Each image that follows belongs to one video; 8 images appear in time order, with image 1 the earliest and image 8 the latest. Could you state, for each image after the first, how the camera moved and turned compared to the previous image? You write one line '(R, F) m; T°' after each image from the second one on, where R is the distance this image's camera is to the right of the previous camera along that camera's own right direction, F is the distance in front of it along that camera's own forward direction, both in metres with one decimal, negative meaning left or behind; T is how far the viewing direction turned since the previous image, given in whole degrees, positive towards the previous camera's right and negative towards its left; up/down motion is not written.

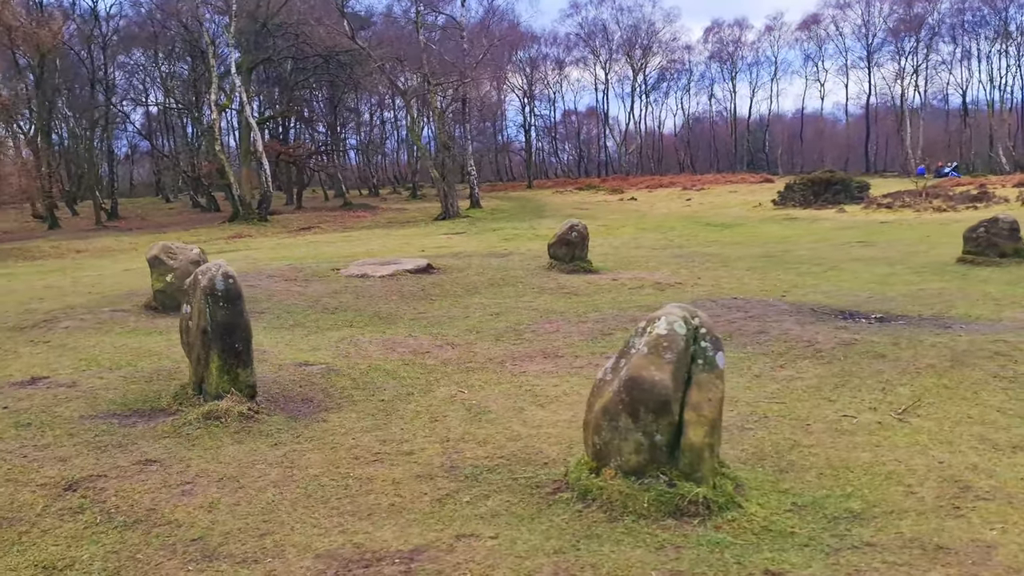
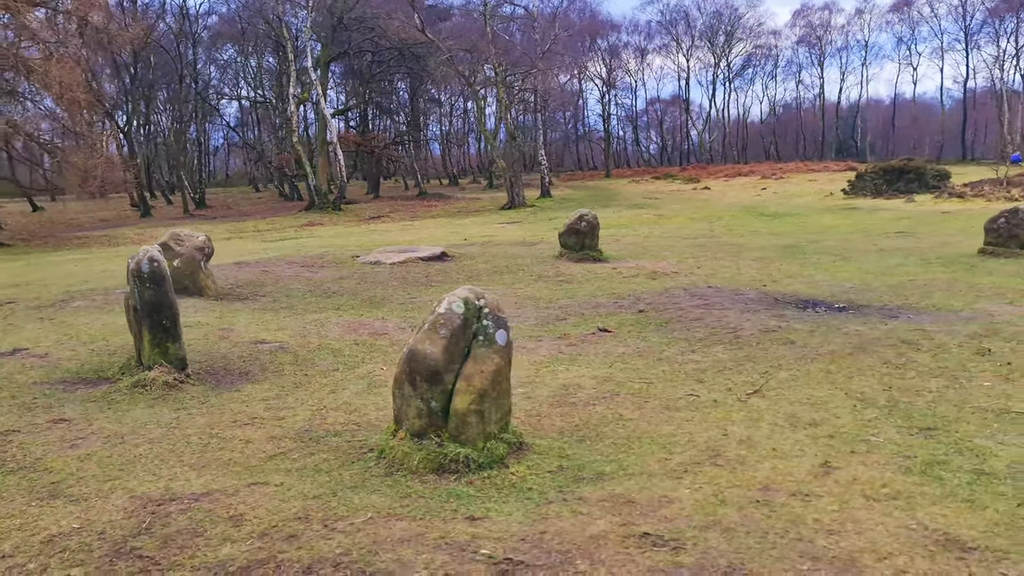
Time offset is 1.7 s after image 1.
(+1.1, -0.3) m; -6°
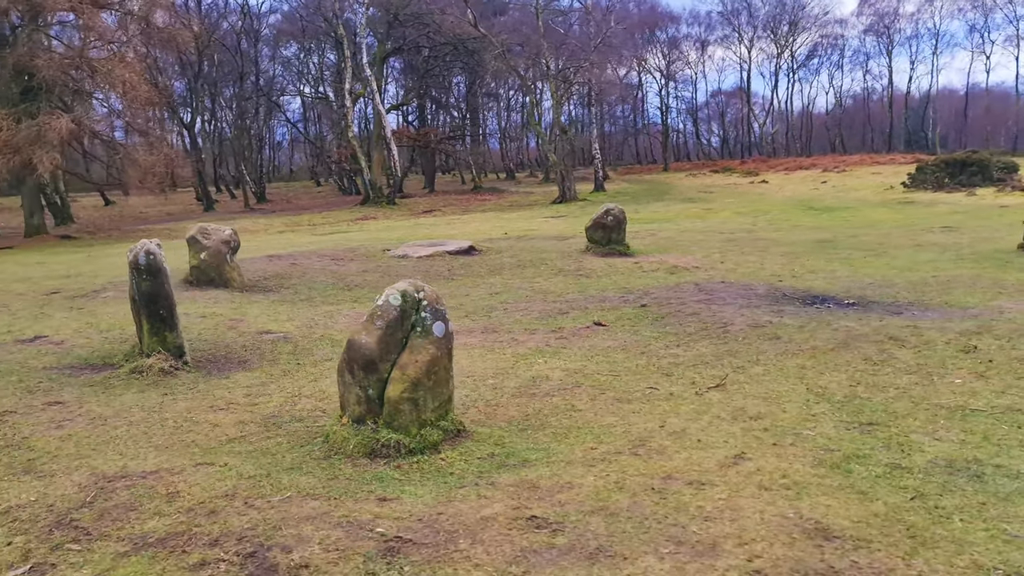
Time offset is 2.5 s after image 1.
(+0.5, -0.1) m; -4°
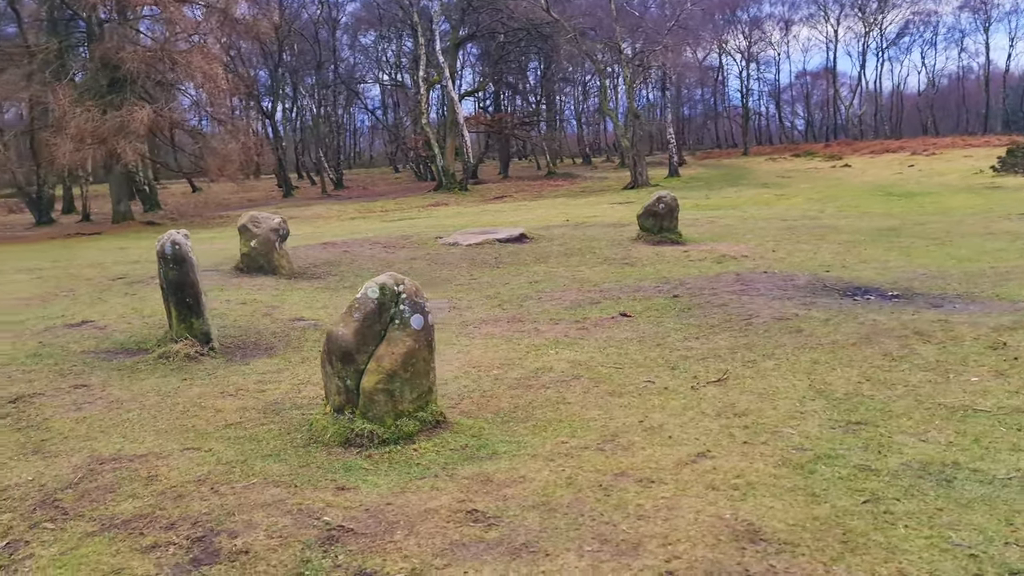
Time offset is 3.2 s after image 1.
(+0.4, 0.0) m; -5°
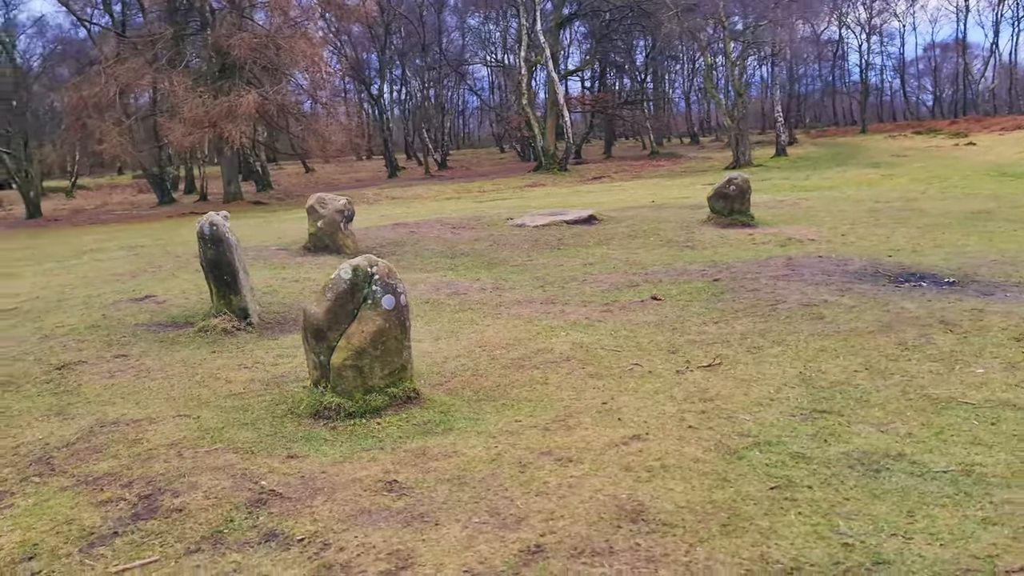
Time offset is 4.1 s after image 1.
(+0.6, -0.1) m; -7°
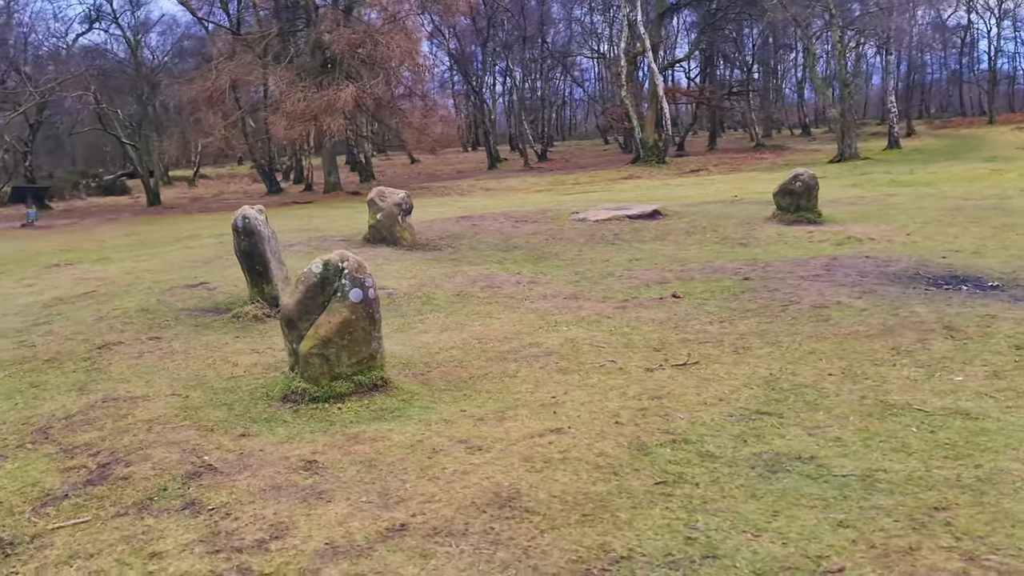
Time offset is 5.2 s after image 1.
(+0.6, -0.1) m; -7°
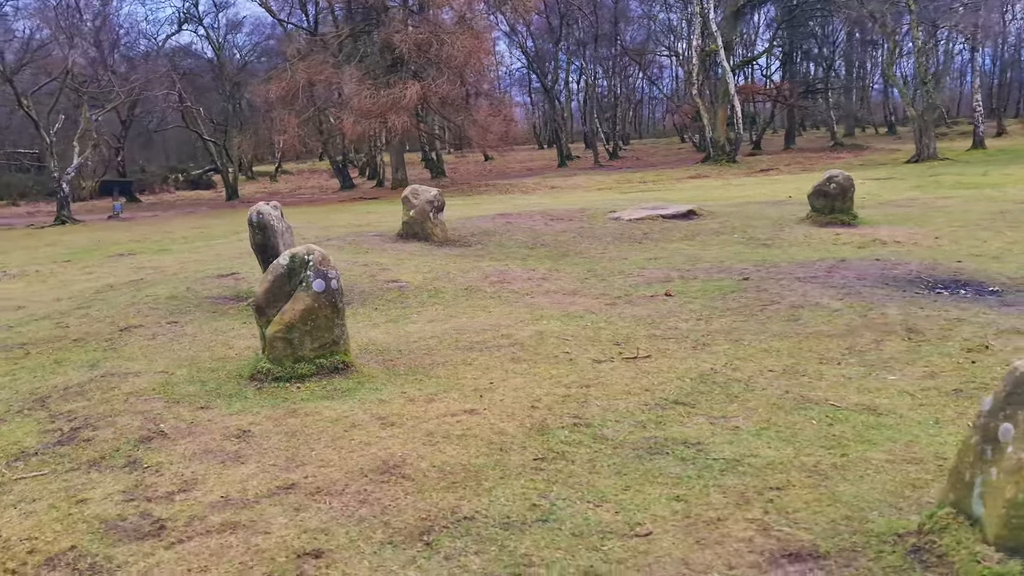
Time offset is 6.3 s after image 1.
(+0.6, -0.3) m; -5°
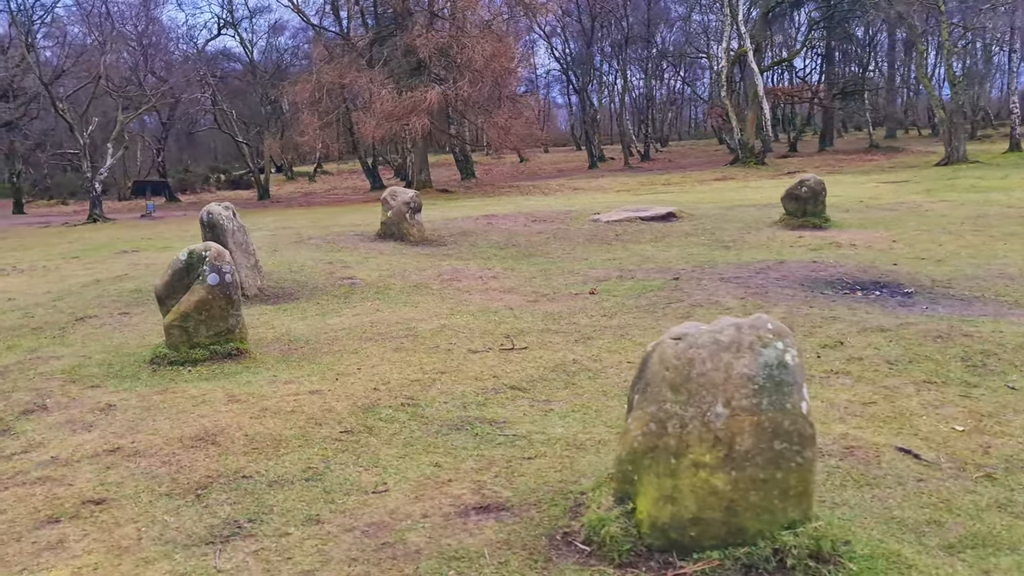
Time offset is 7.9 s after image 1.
(+0.9, -0.4) m; -3°
